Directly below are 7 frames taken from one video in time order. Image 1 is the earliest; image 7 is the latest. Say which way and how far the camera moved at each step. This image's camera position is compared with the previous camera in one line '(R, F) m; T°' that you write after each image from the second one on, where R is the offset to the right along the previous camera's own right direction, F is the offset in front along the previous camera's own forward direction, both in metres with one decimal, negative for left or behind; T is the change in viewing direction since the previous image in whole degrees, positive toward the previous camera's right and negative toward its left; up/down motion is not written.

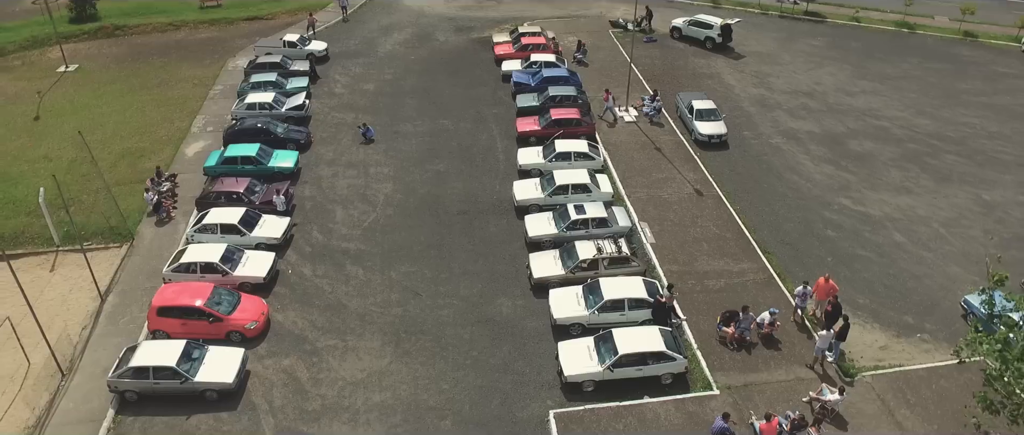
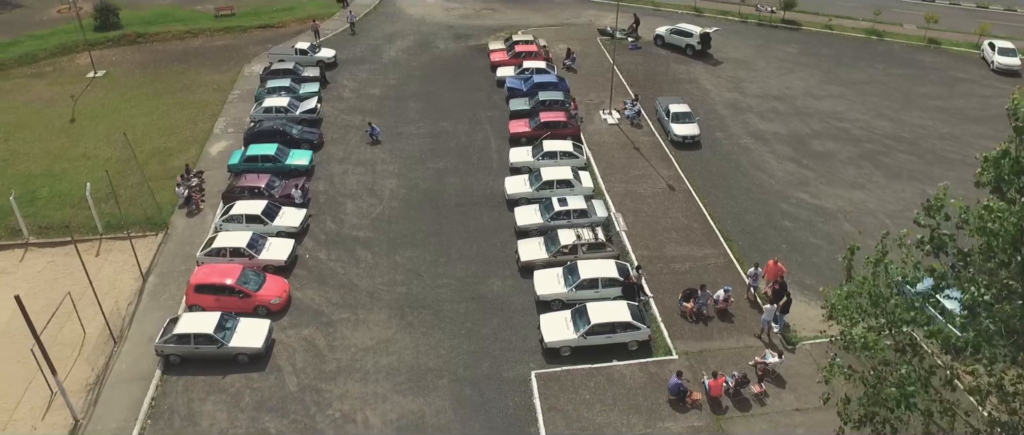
(+0.4, -3.1) m; 0°
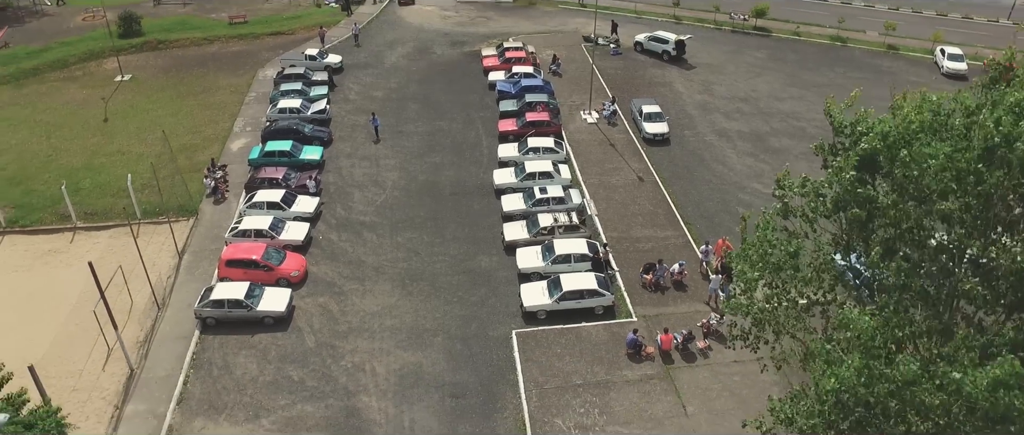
(+0.5, -3.9) m; 0°
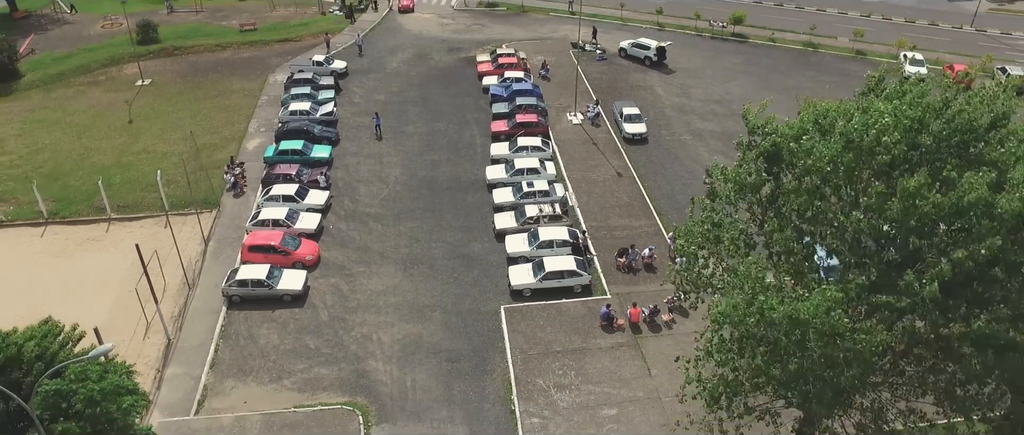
(+0.4, -3.5) m; 0°
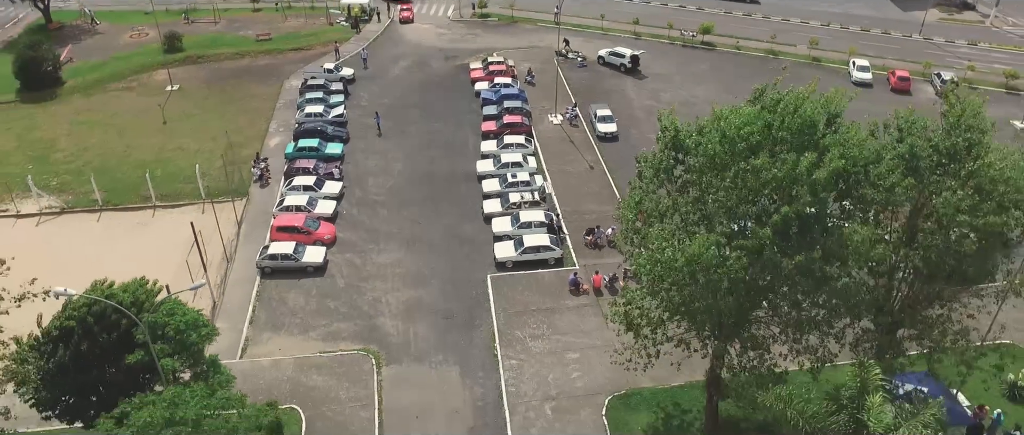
(+0.7, -5.9) m; 0°
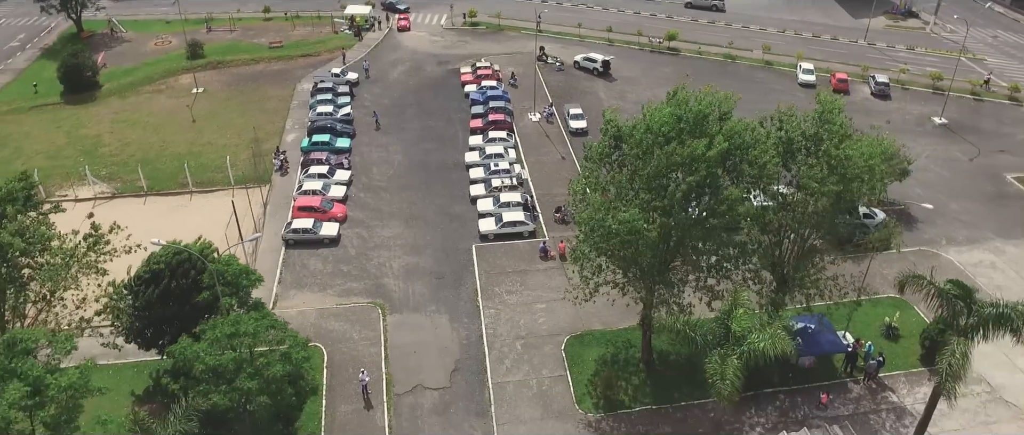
(+0.9, -7.3) m; 0°
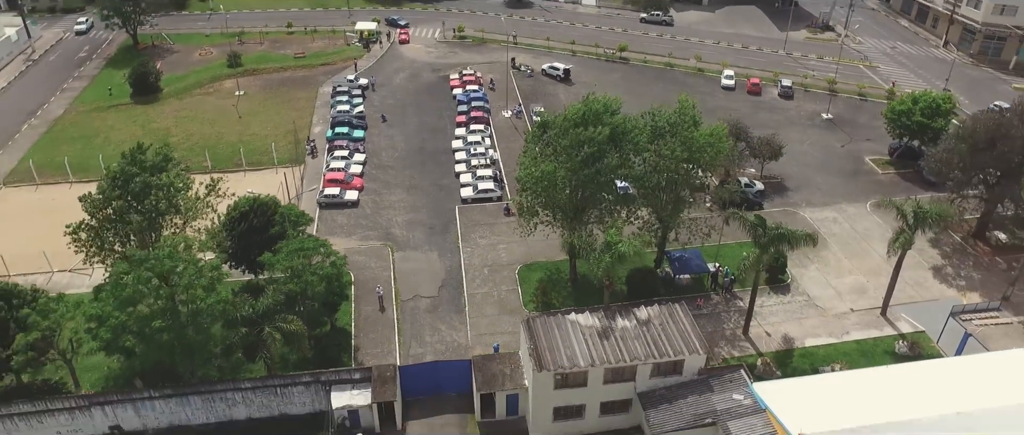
(+2.0, -15.4) m; 0°
